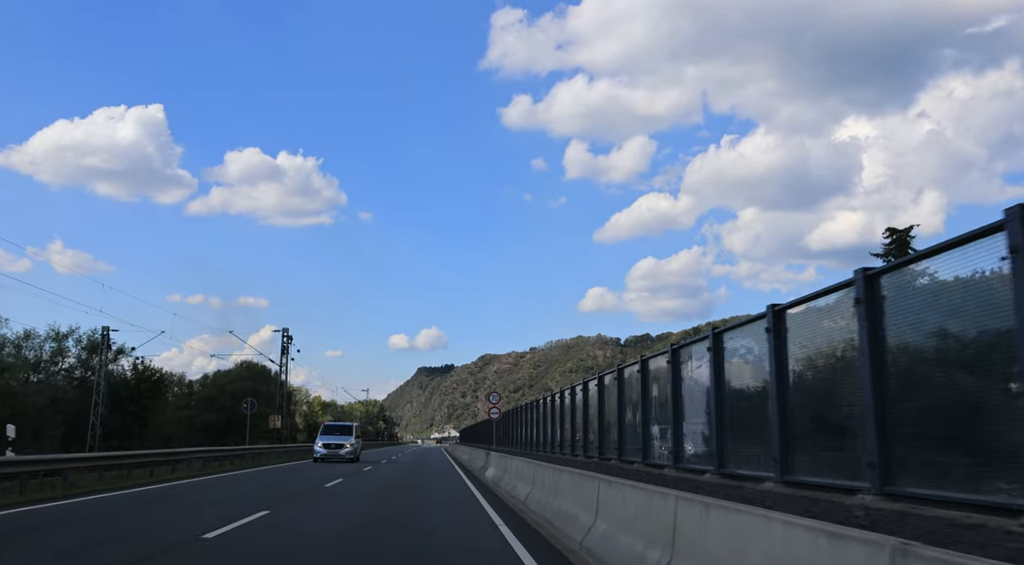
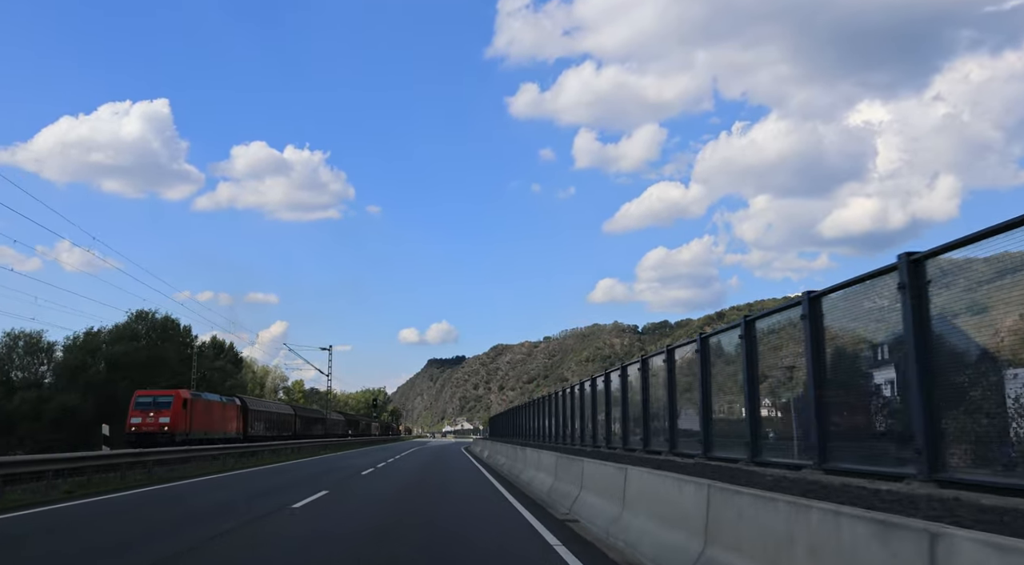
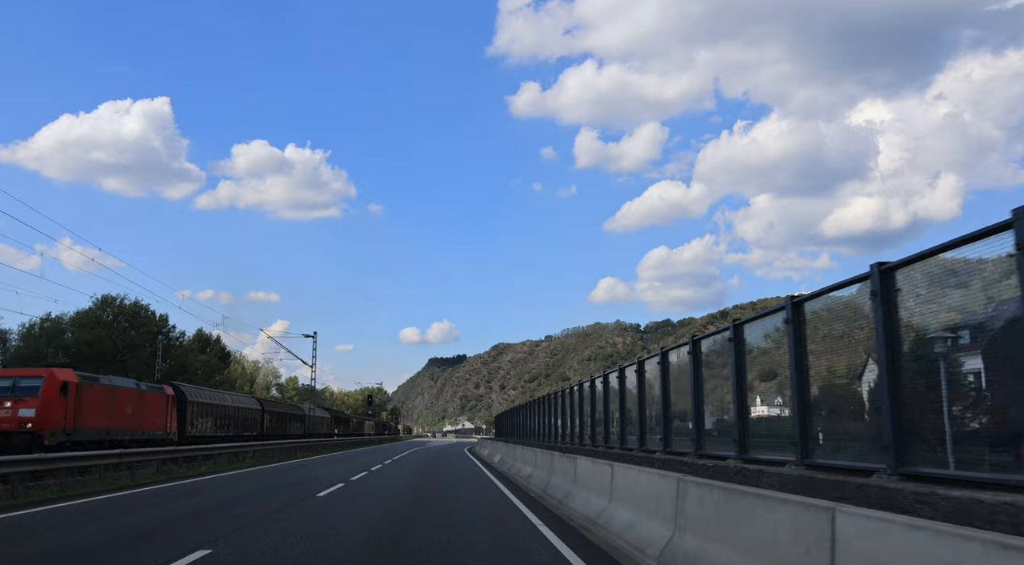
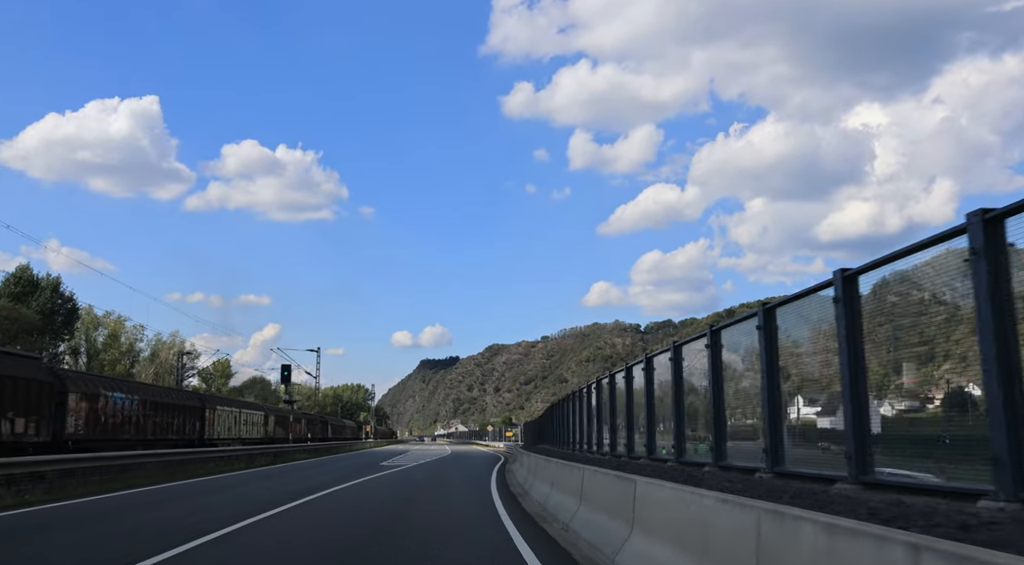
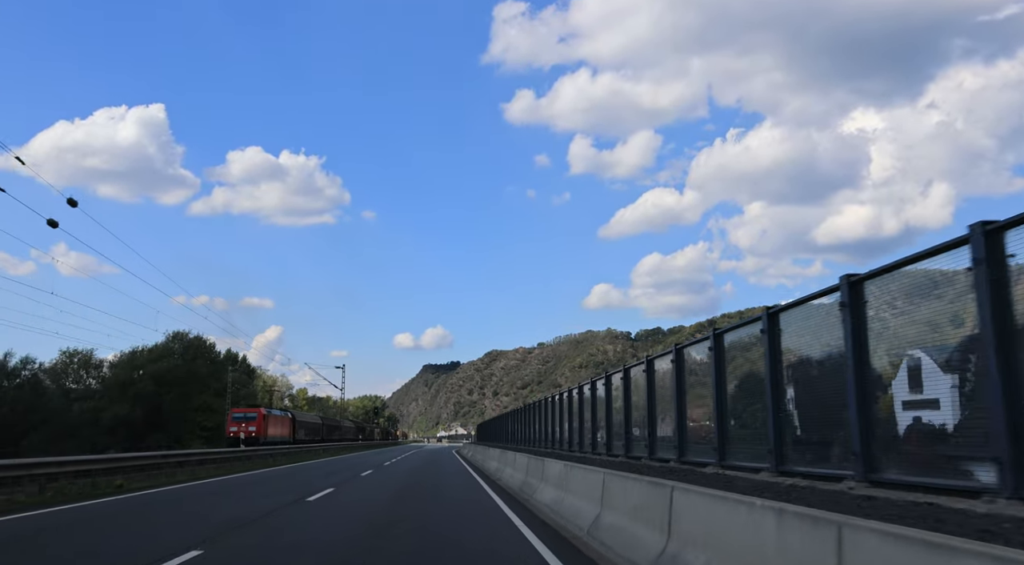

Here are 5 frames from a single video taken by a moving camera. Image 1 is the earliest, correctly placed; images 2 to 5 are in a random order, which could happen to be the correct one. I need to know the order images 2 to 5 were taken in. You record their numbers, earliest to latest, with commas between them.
5, 2, 3, 4
